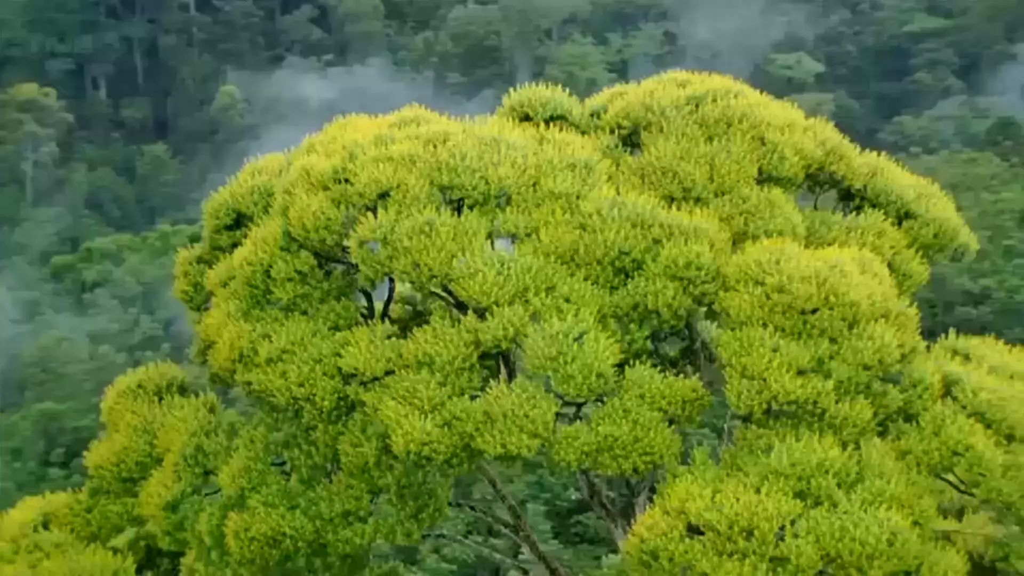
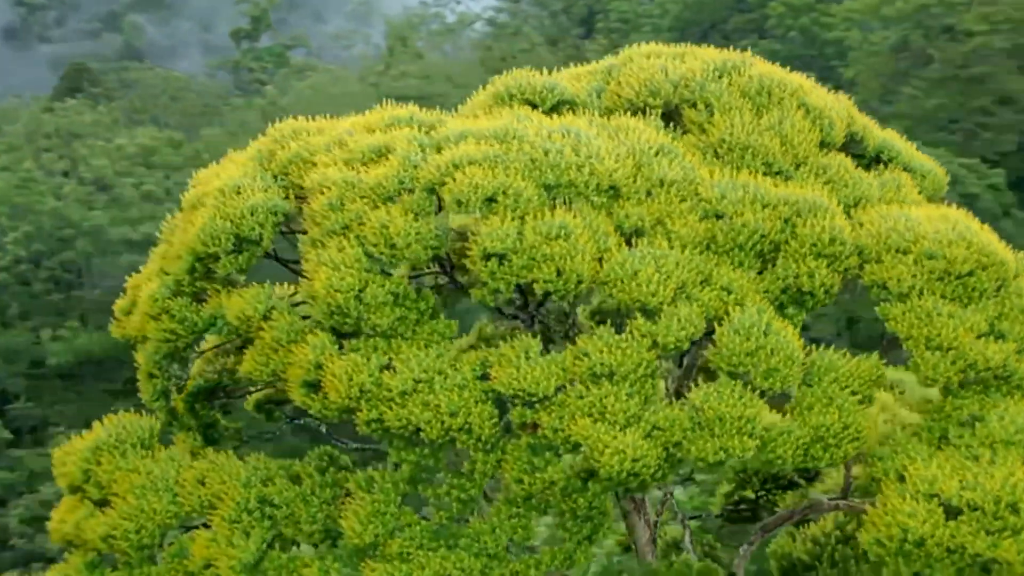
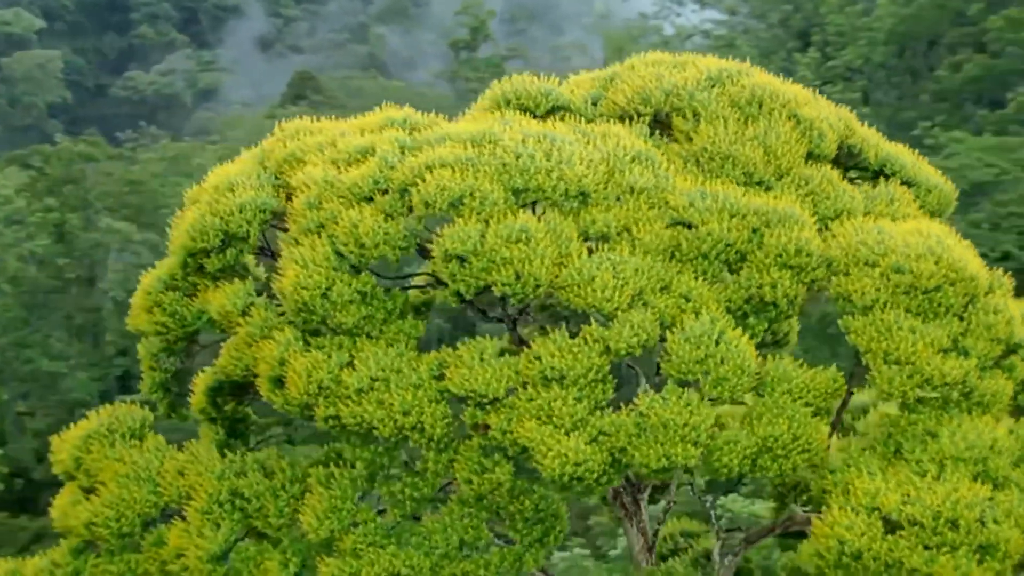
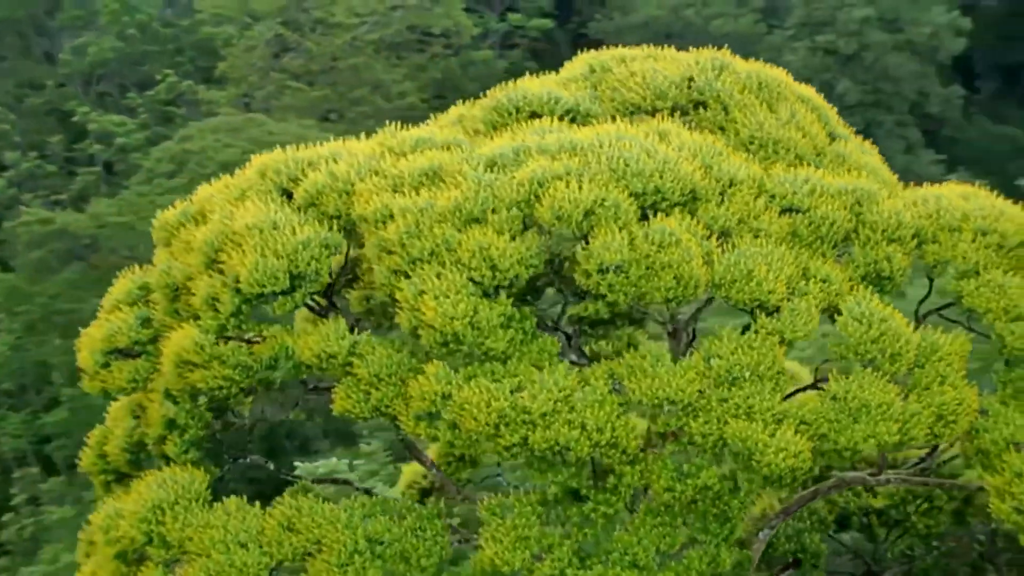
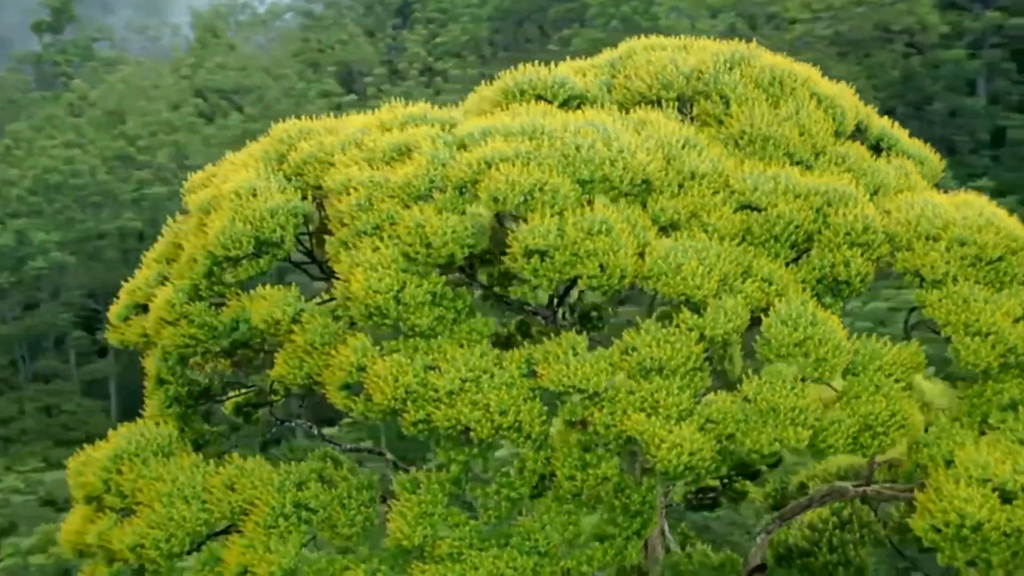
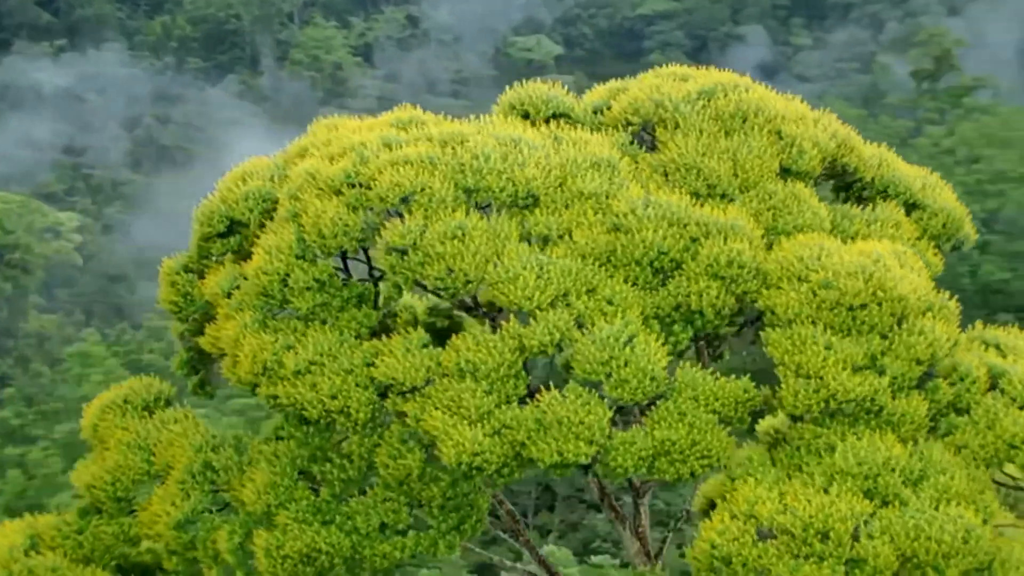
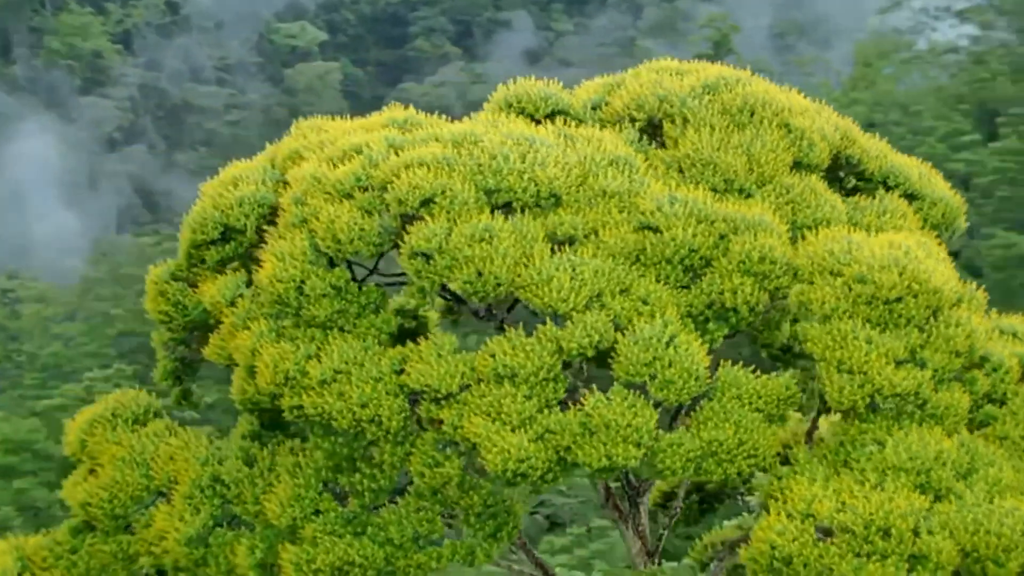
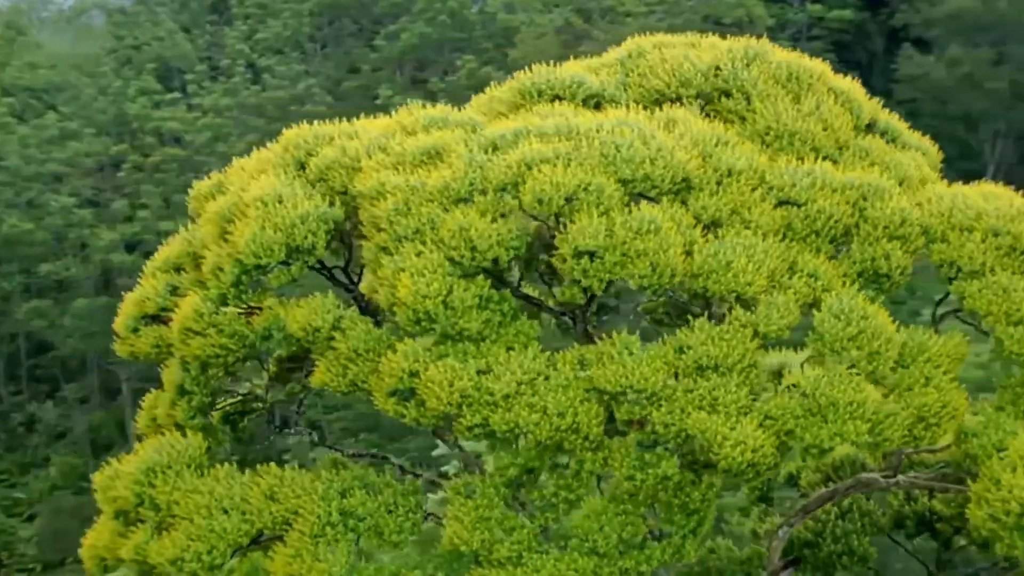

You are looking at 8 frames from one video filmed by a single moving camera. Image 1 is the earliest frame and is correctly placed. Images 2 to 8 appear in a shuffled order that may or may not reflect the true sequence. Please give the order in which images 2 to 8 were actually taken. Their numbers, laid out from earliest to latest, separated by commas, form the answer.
6, 7, 3, 2, 5, 8, 4
